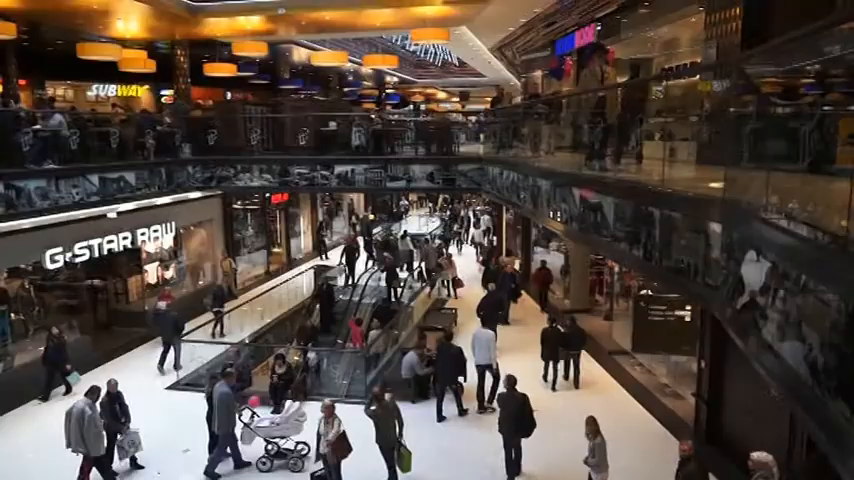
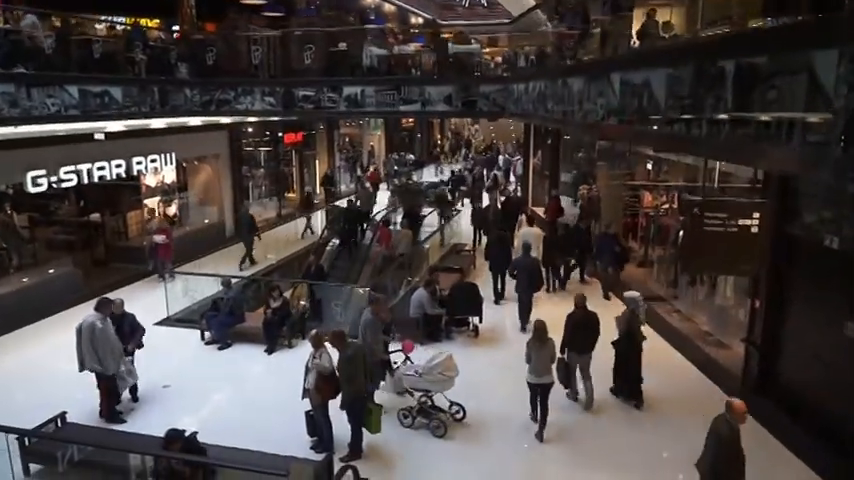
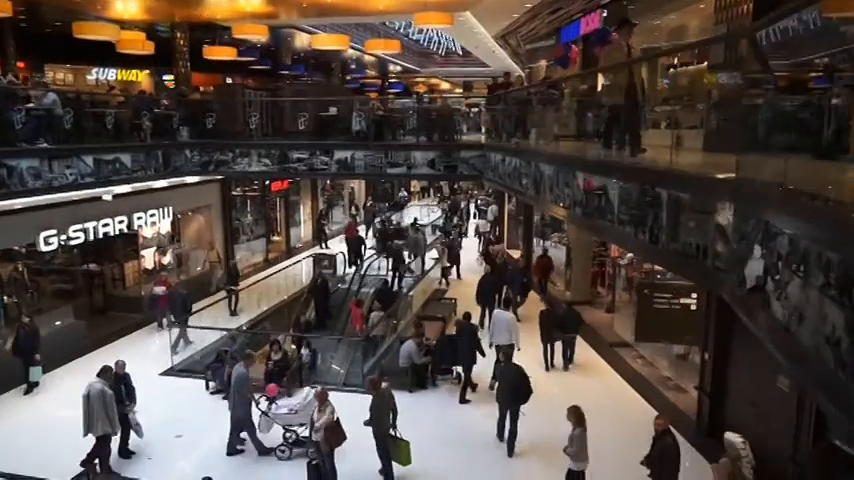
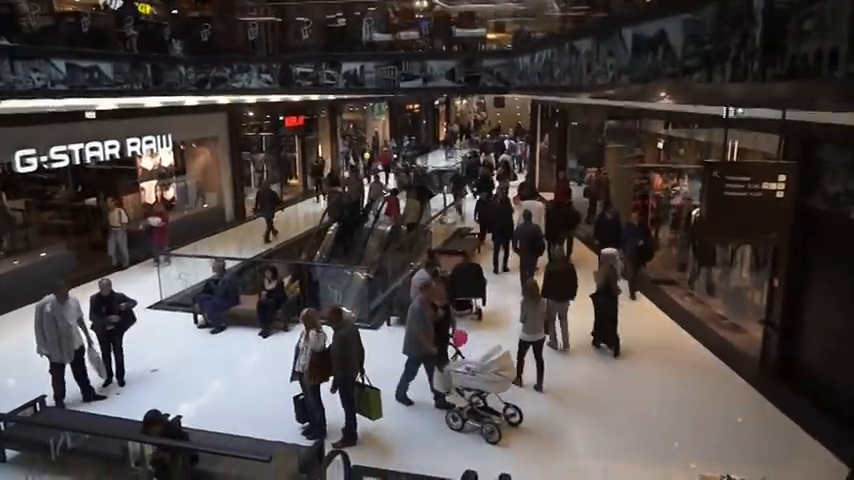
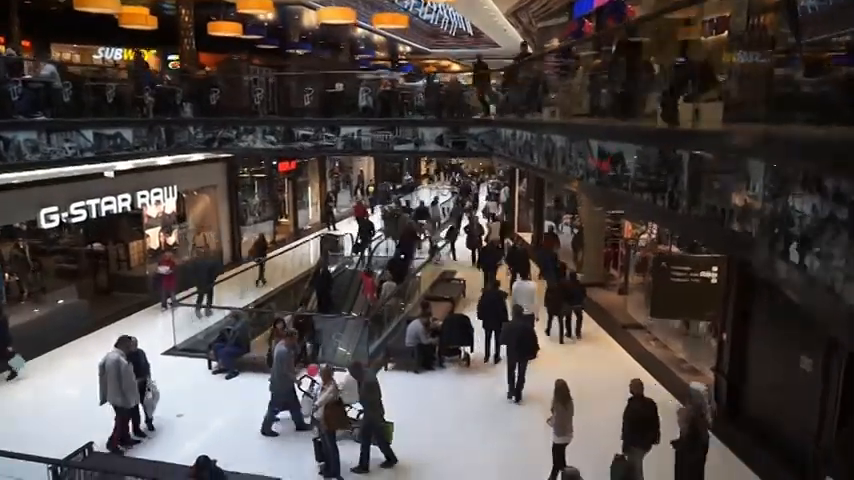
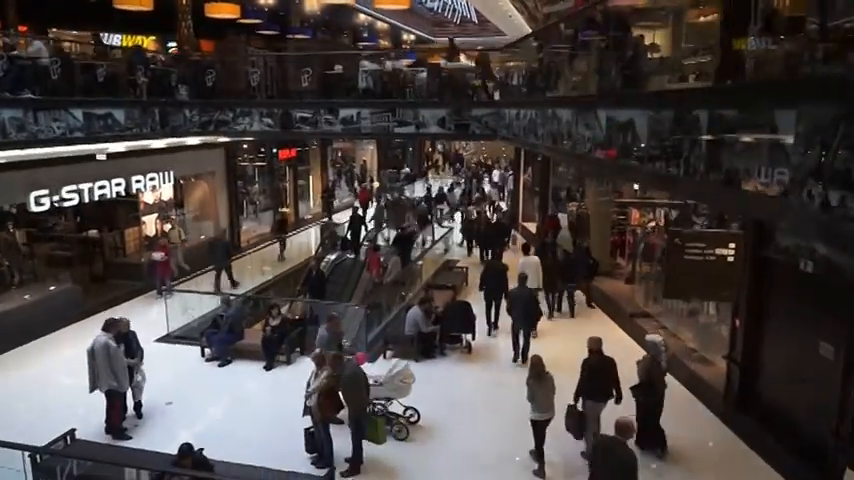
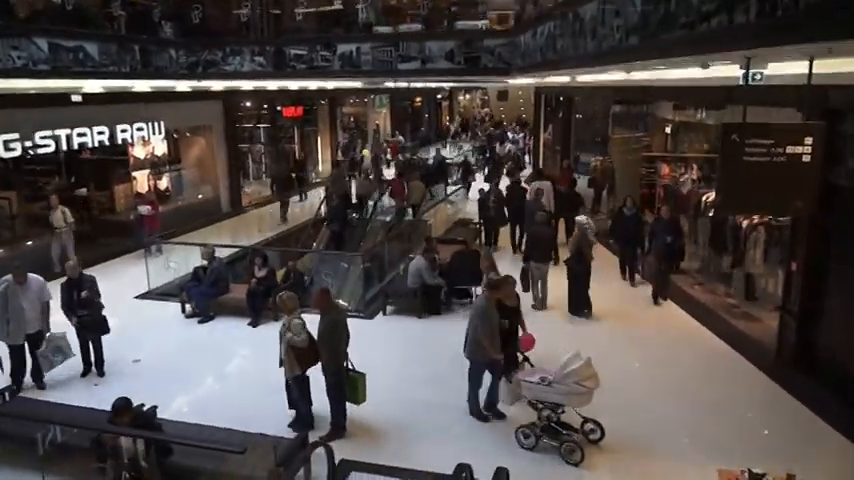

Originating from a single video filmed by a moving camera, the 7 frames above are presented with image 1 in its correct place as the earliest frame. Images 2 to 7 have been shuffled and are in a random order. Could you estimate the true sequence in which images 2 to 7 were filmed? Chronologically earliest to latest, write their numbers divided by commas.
3, 5, 6, 2, 4, 7
